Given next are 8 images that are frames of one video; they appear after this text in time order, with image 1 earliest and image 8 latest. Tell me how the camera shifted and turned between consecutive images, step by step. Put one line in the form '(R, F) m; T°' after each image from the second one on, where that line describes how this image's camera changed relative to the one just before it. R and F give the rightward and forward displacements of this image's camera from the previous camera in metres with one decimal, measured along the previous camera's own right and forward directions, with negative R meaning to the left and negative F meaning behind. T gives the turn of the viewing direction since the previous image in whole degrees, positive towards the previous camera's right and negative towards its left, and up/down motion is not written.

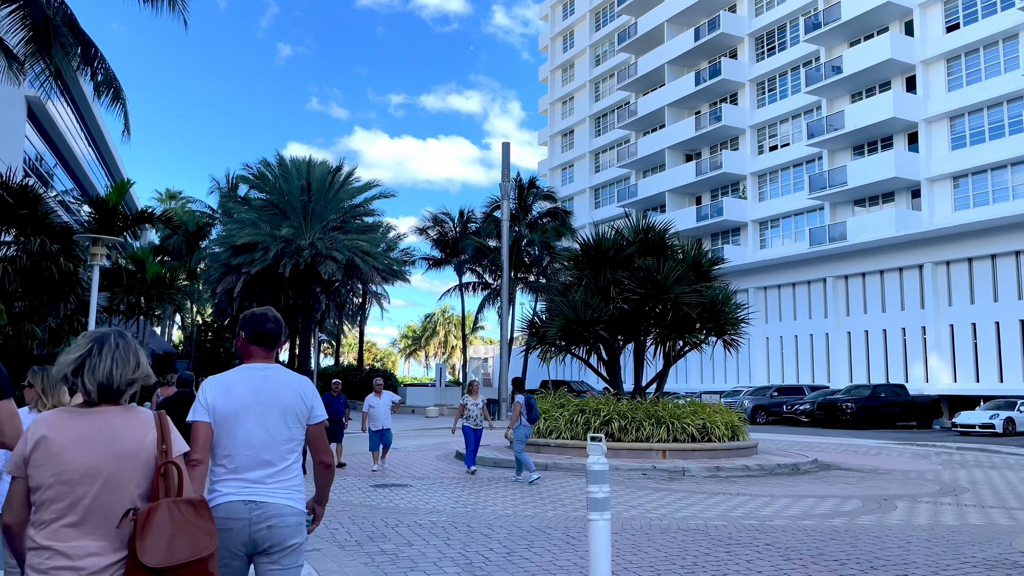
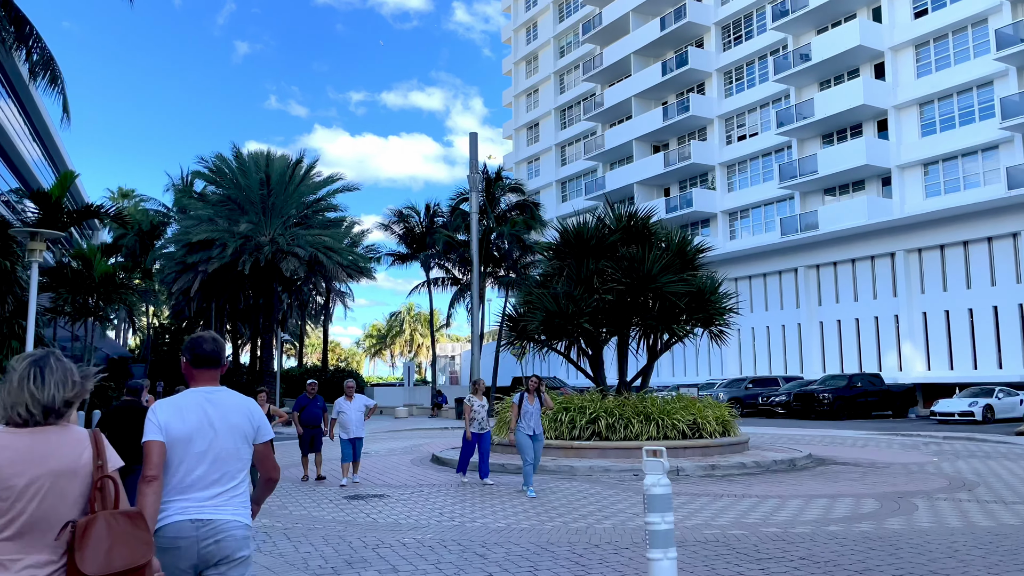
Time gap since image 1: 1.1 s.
(-0.3, +1.0) m; +3°
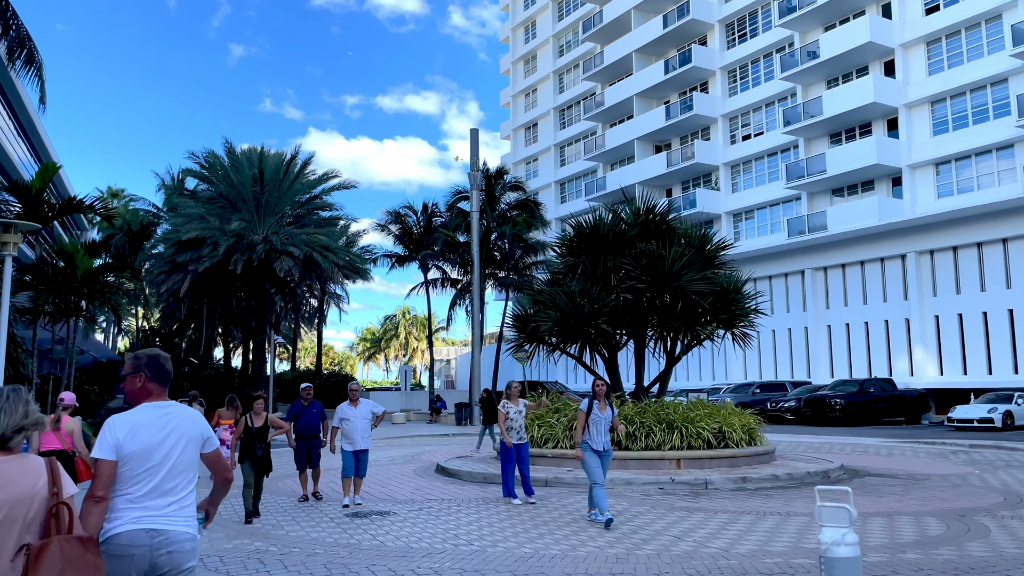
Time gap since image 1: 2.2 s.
(-0.3, +1.0) m; 0°
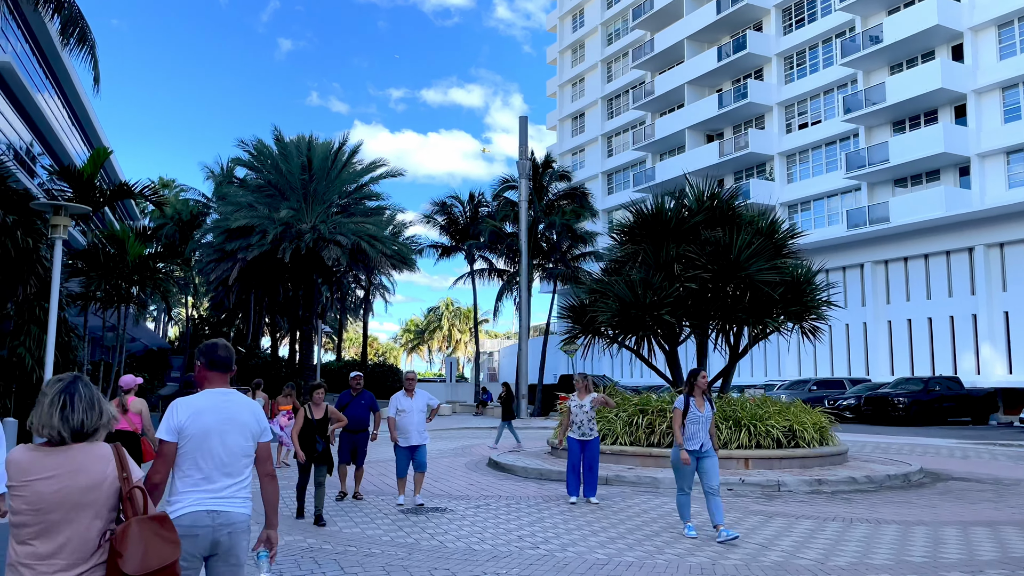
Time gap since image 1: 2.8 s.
(-0.3, +0.6) m; -3°
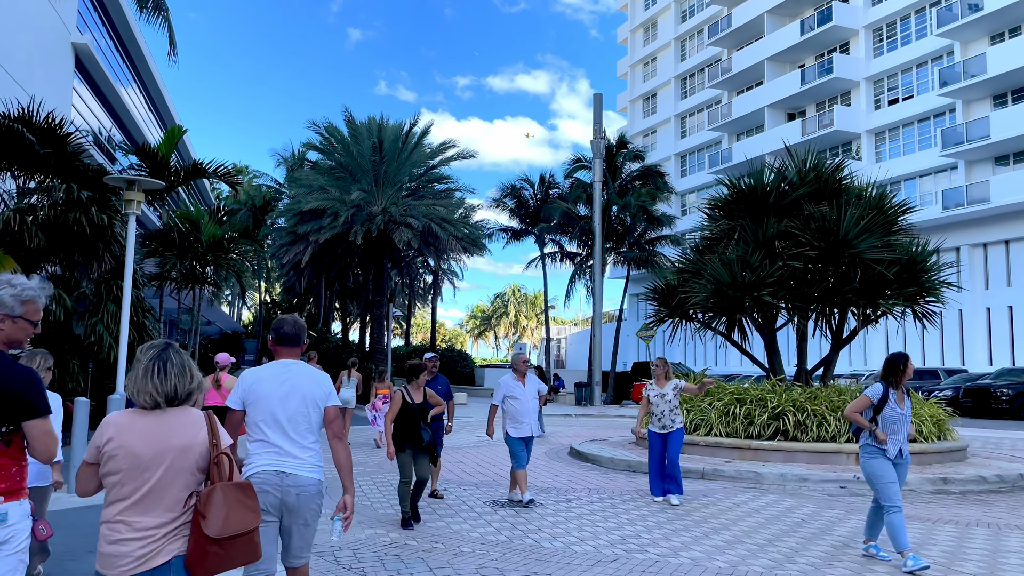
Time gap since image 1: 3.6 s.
(-0.3, +0.8) m; -5°
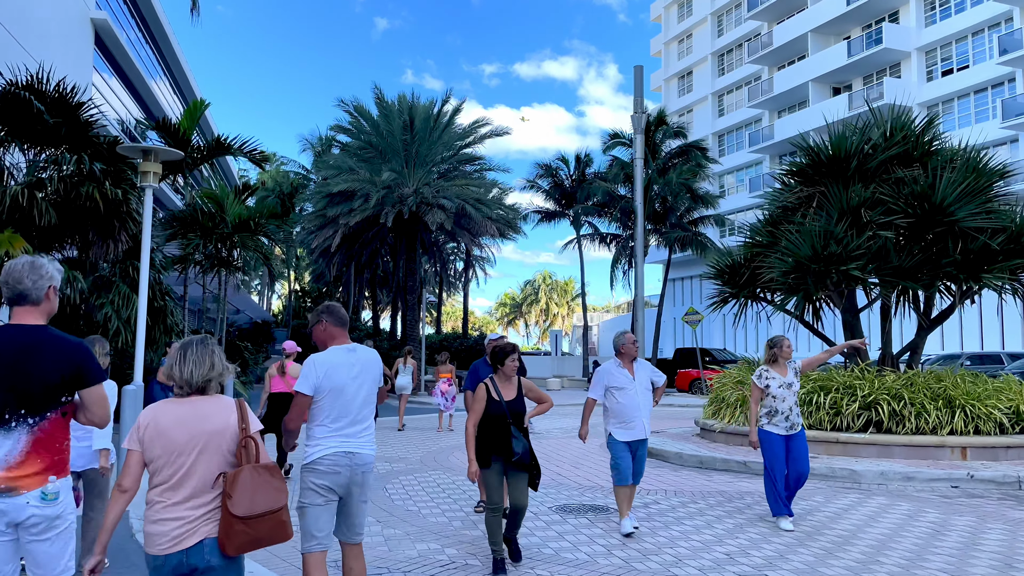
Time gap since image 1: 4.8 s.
(-0.4, +1.2) m; -2°
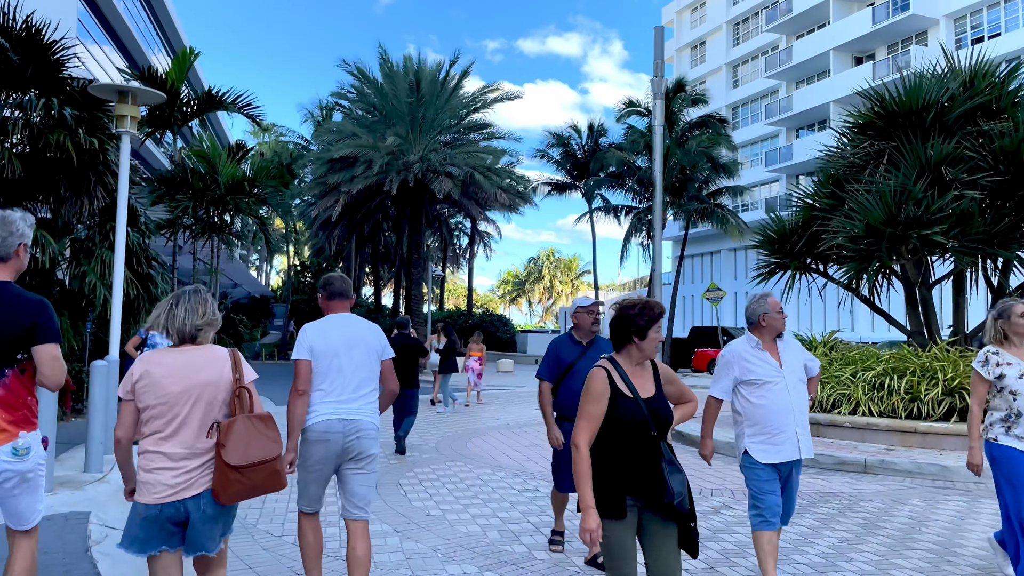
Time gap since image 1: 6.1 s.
(-0.4, +1.4) m; 0°
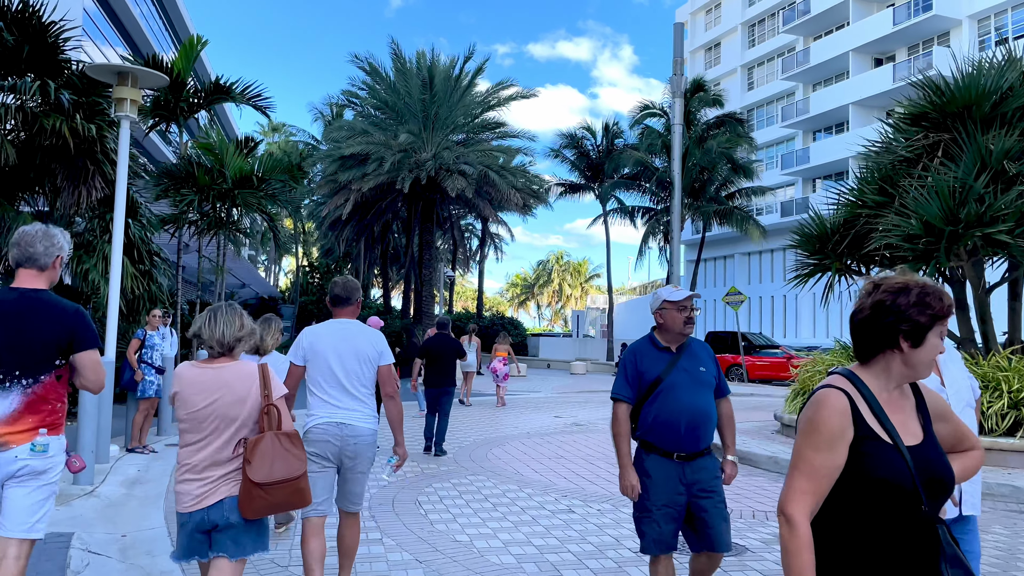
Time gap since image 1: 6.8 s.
(-0.2, +0.7) m; 0°
